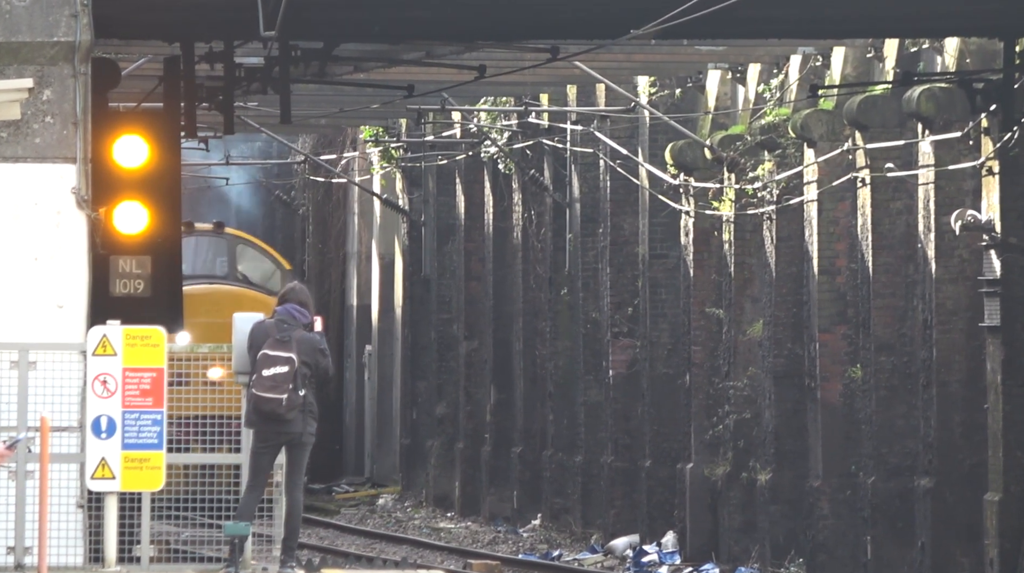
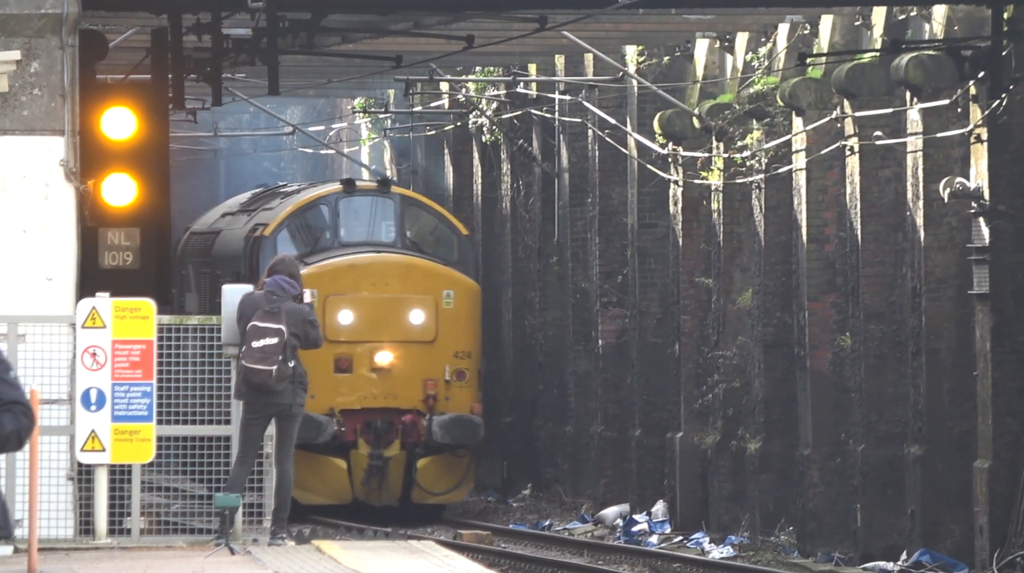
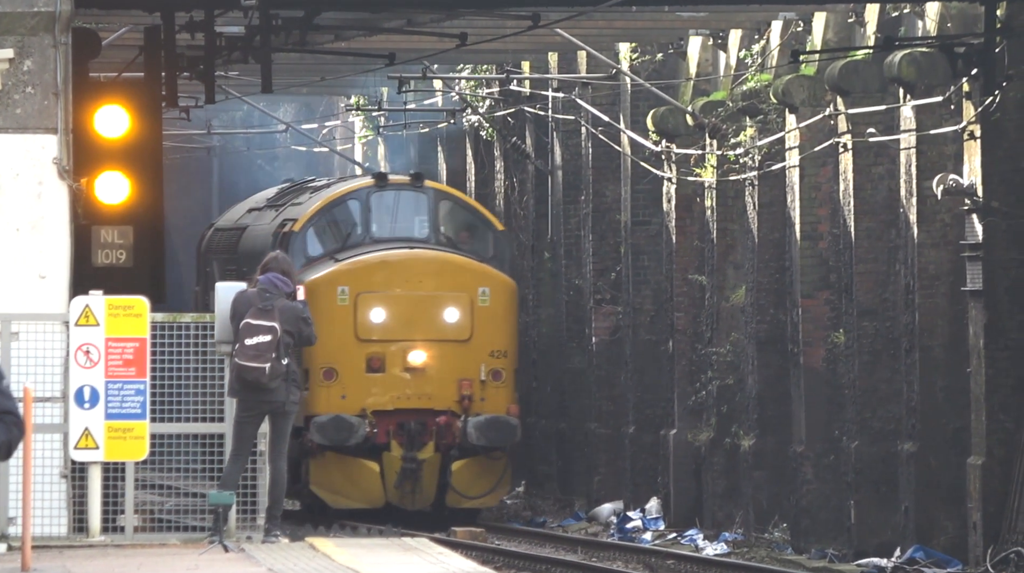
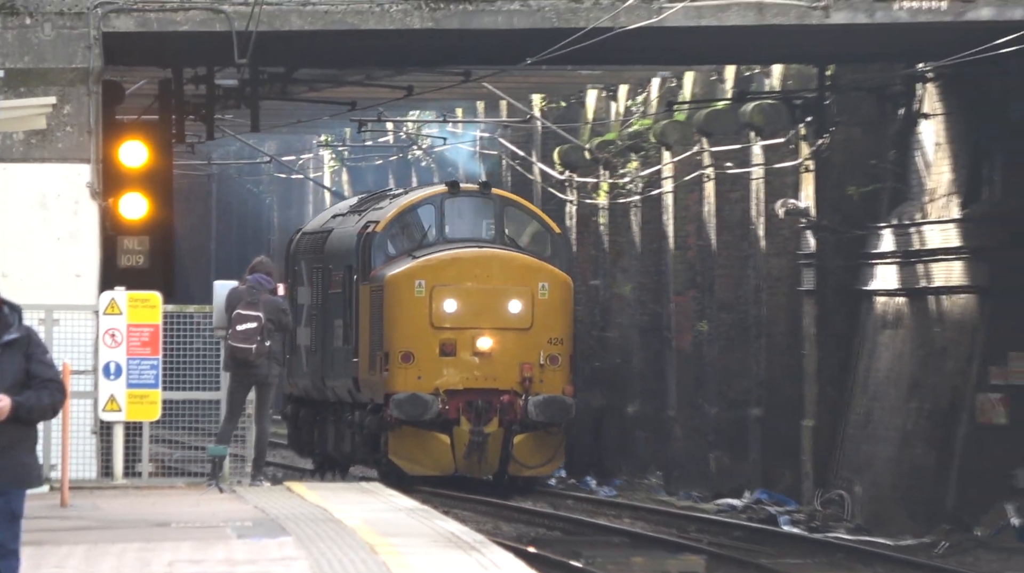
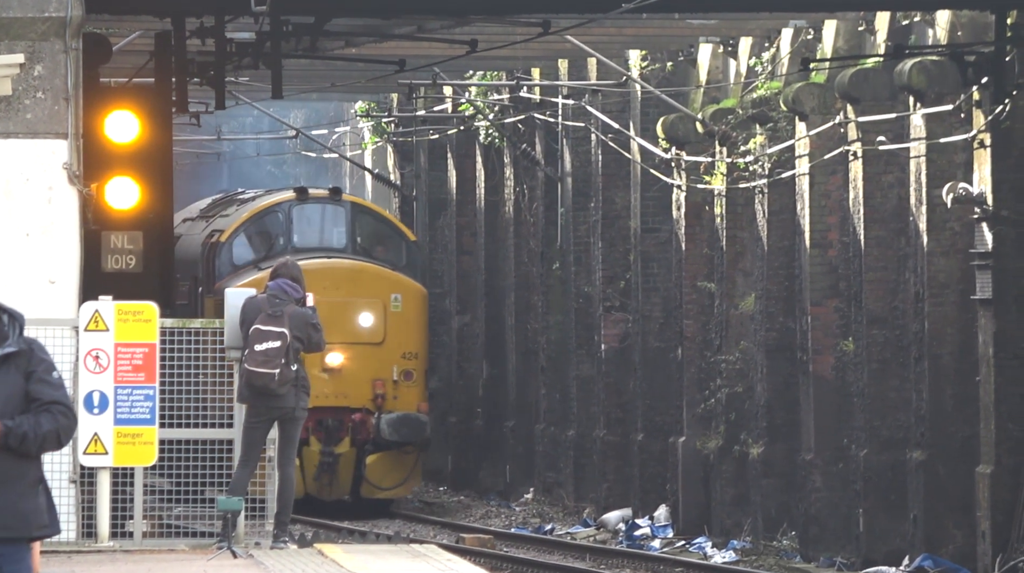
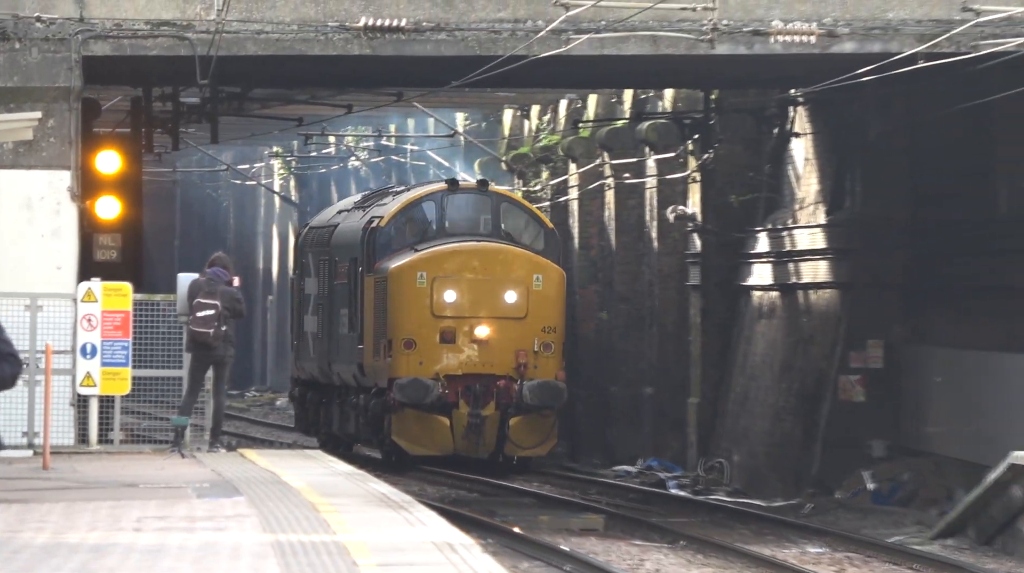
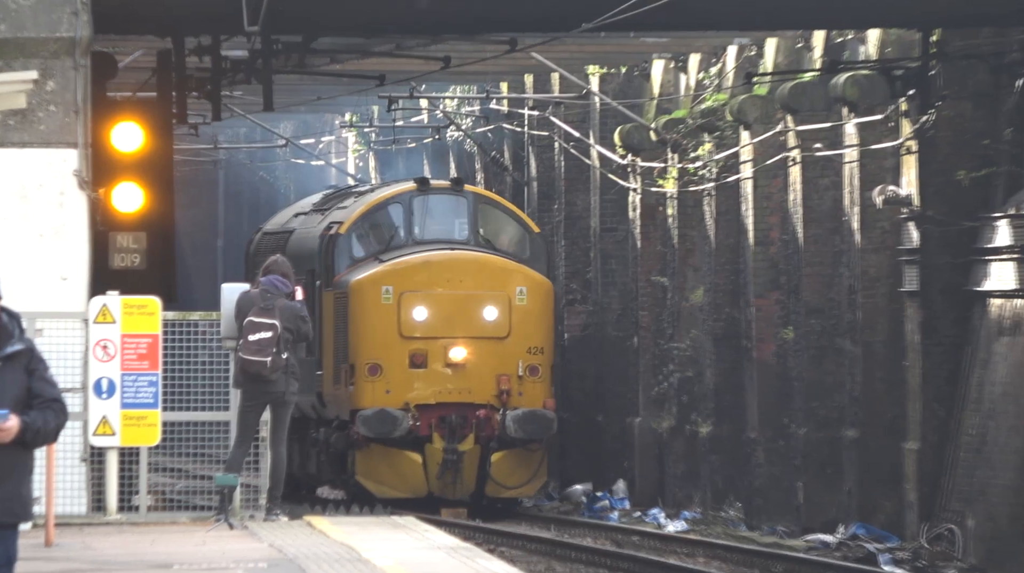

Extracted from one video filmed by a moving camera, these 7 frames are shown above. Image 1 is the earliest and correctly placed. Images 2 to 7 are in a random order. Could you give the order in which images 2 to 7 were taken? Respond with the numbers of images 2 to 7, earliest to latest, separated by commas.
5, 2, 3, 7, 4, 6
